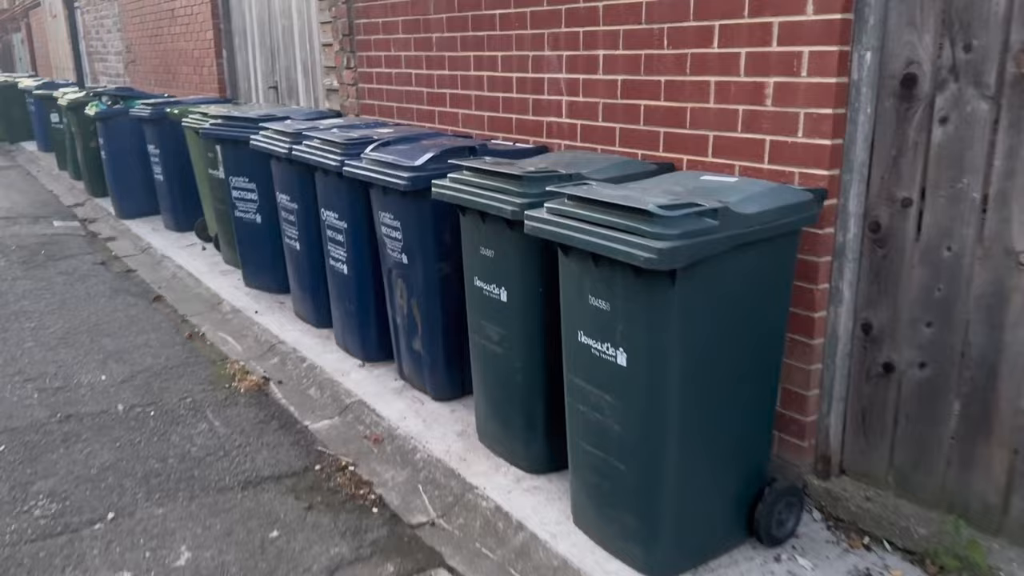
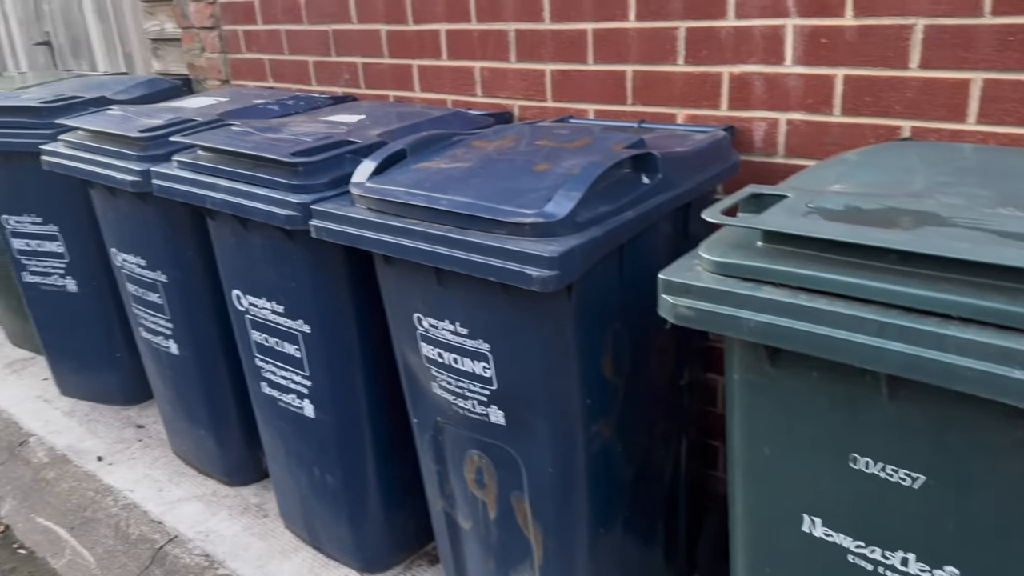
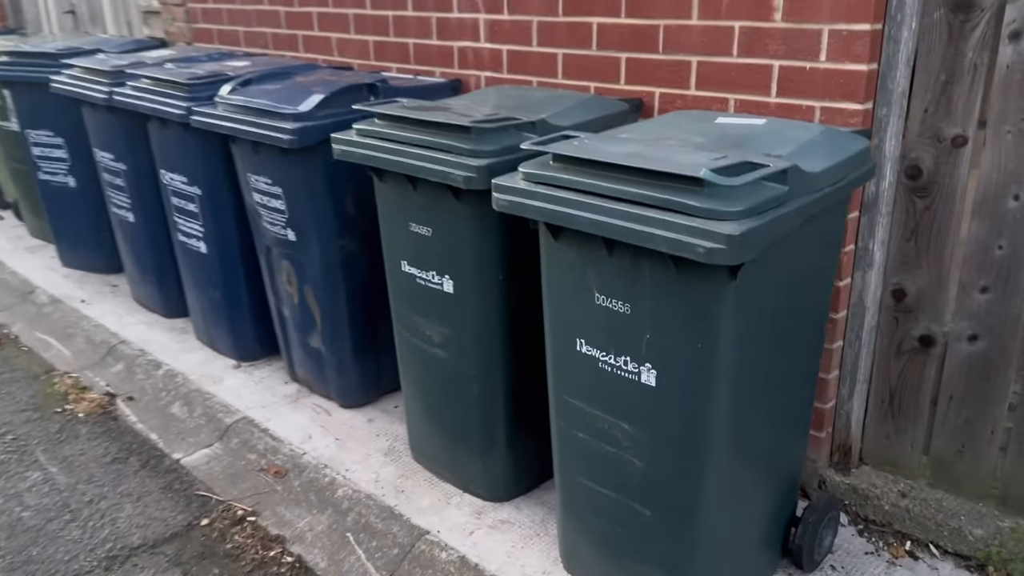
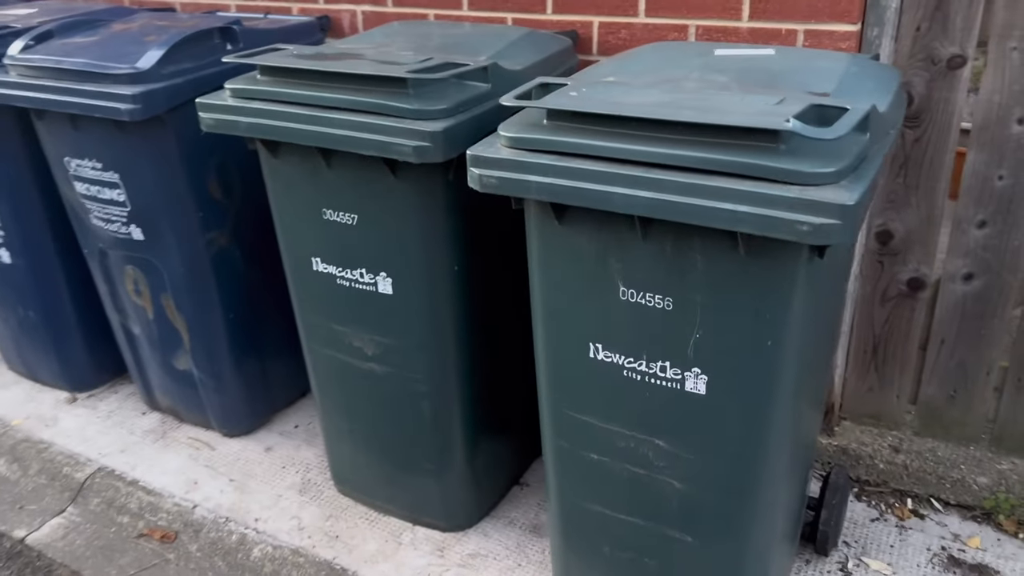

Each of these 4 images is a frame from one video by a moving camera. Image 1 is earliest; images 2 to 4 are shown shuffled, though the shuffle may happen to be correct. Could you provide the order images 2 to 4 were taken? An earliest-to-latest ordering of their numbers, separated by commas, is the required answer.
3, 4, 2
